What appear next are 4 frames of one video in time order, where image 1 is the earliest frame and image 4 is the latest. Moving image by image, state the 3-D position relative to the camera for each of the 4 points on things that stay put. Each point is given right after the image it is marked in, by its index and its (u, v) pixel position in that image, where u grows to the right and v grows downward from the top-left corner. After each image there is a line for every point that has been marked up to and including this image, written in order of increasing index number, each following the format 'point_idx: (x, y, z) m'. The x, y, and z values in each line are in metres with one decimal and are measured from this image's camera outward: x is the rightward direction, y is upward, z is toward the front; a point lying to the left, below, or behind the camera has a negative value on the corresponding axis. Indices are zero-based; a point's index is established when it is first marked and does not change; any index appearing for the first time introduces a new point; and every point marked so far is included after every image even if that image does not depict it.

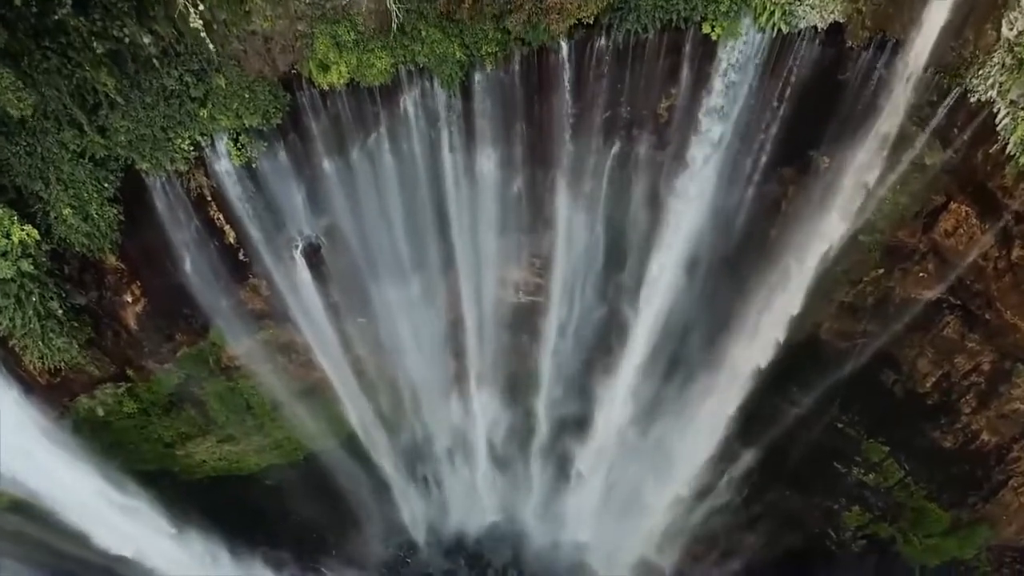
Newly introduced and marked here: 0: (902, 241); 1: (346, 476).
0: (+3.7, +0.5, +7.6) m
1: (-2.2, -2.6, +10.6) m
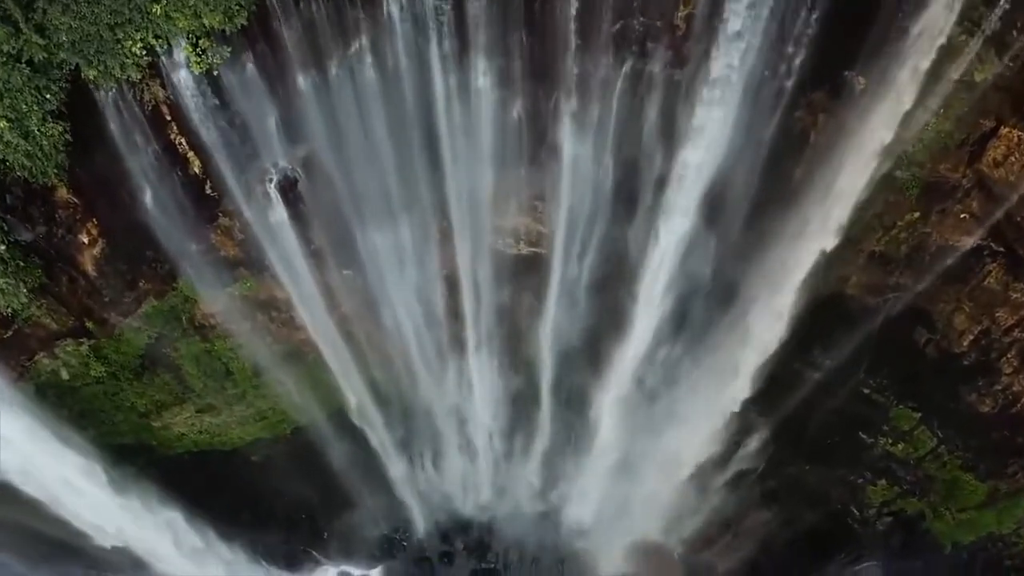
0: (+3.7, +1.0, +6.8) m
1: (-2.2, -2.1, +9.9) m
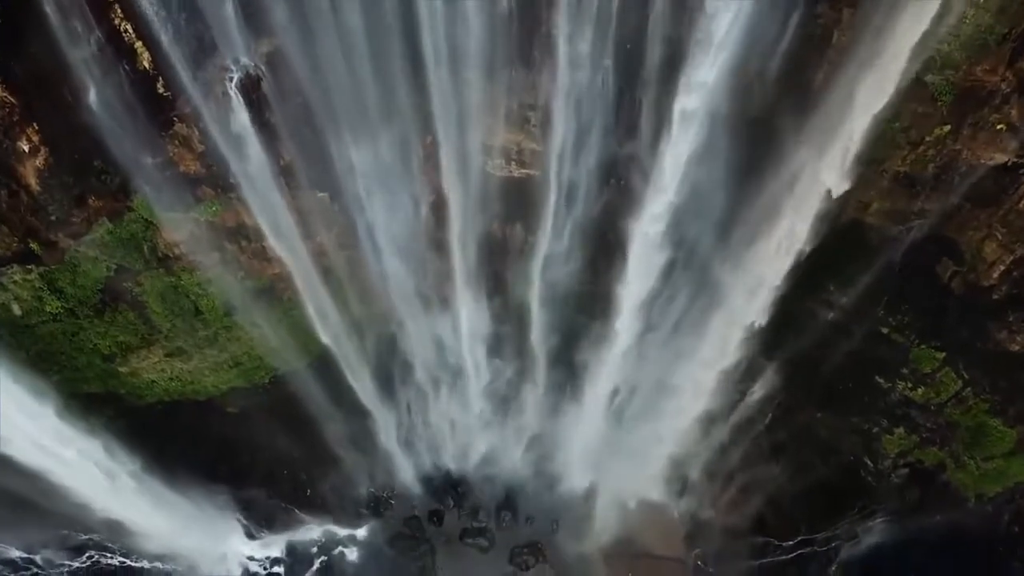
0: (+3.6, +1.6, +6.2) m
1: (-2.3, -1.4, +9.3) m
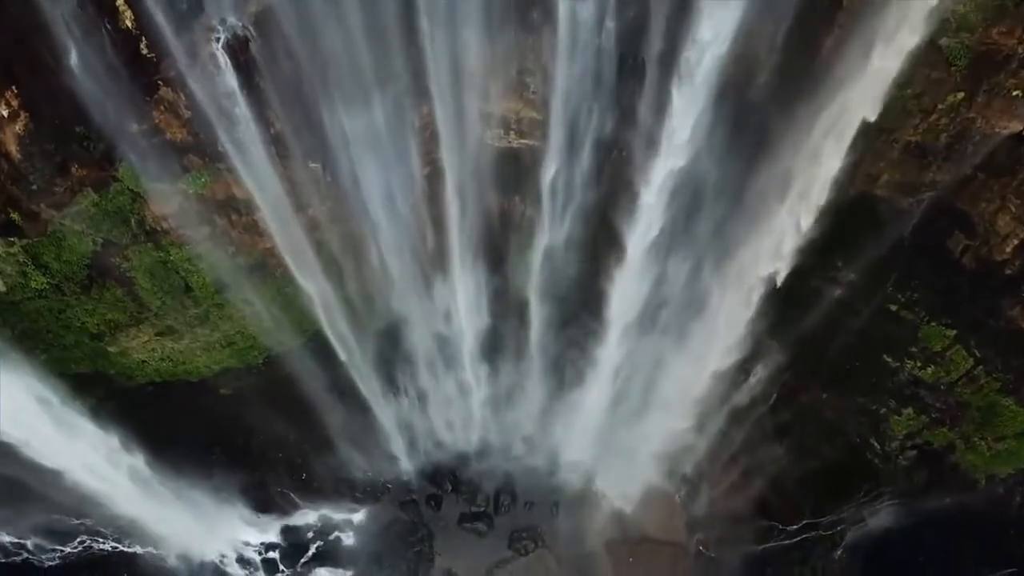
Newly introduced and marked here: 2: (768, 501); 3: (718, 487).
0: (+3.6, +1.8, +5.9) m
1: (-2.3, -1.1, +9.1) m
2: (+2.9, -2.4, +9.0) m
3: (+2.4, -2.2, +9.0) m
